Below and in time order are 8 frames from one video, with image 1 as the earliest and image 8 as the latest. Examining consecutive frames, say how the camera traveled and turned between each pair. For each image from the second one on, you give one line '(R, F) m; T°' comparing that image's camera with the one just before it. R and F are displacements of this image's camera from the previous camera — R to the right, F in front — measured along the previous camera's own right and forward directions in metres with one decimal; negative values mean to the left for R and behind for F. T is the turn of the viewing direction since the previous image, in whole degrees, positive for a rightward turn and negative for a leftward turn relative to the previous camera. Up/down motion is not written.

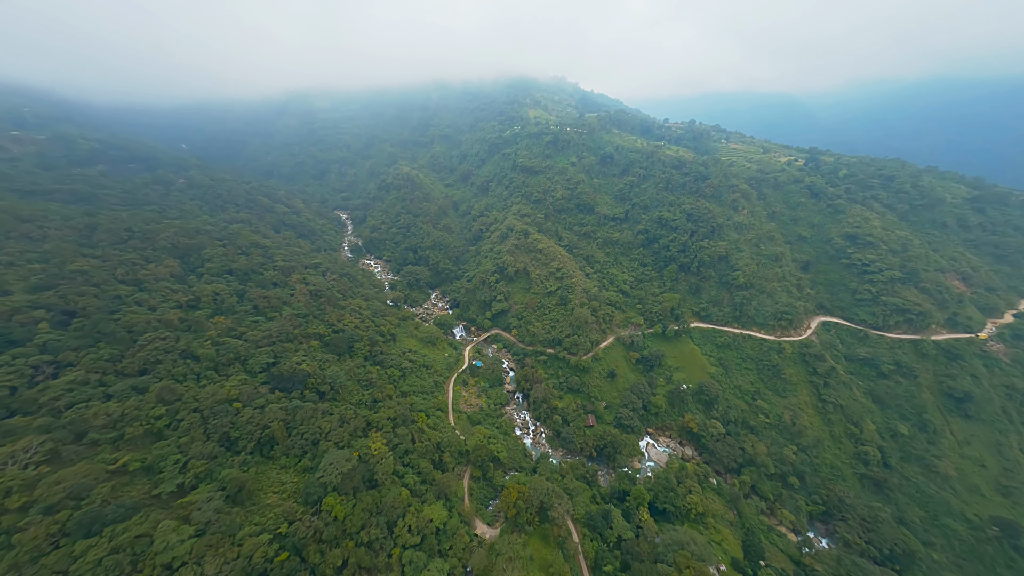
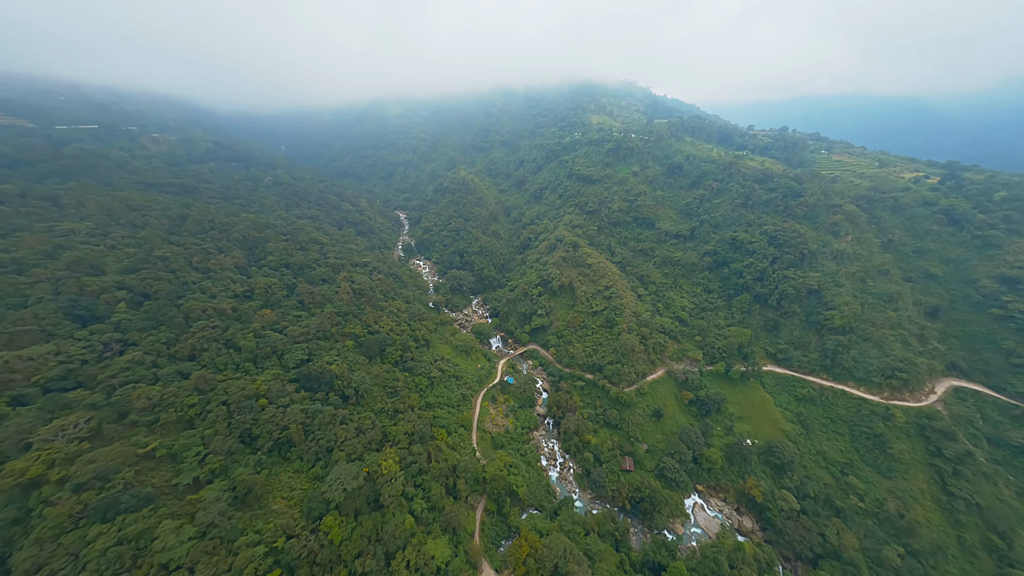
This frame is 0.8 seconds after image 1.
(+1.0, +3.0) m; -9°
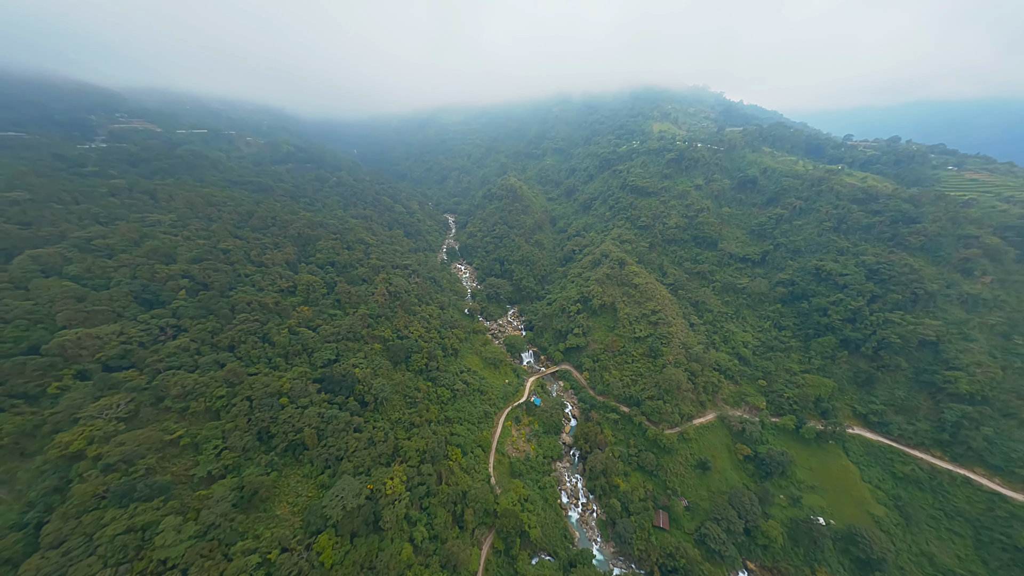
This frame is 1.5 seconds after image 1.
(+1.1, +2.5) m; -8°
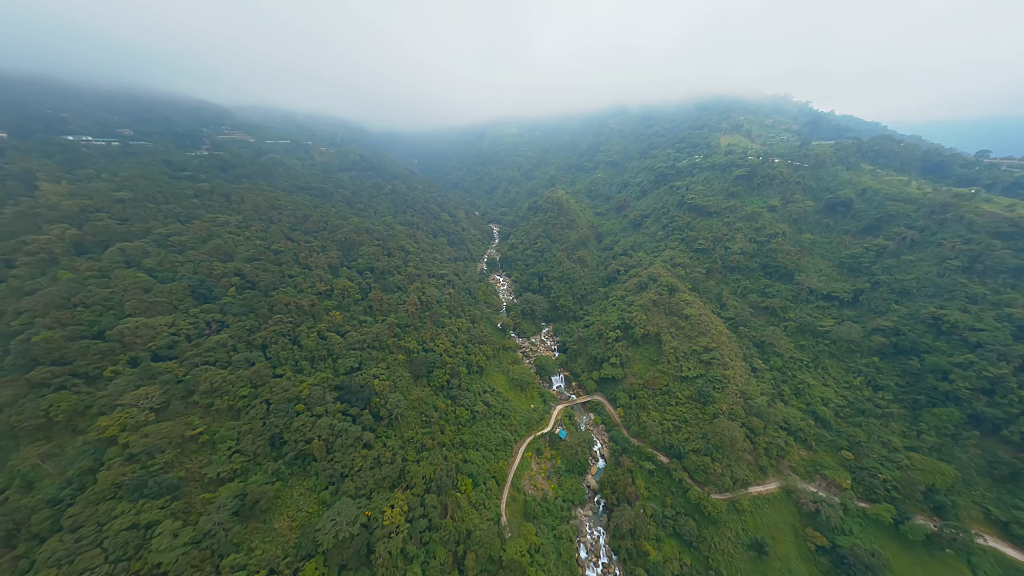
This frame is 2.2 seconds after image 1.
(+1.3, +2.5) m; -8°
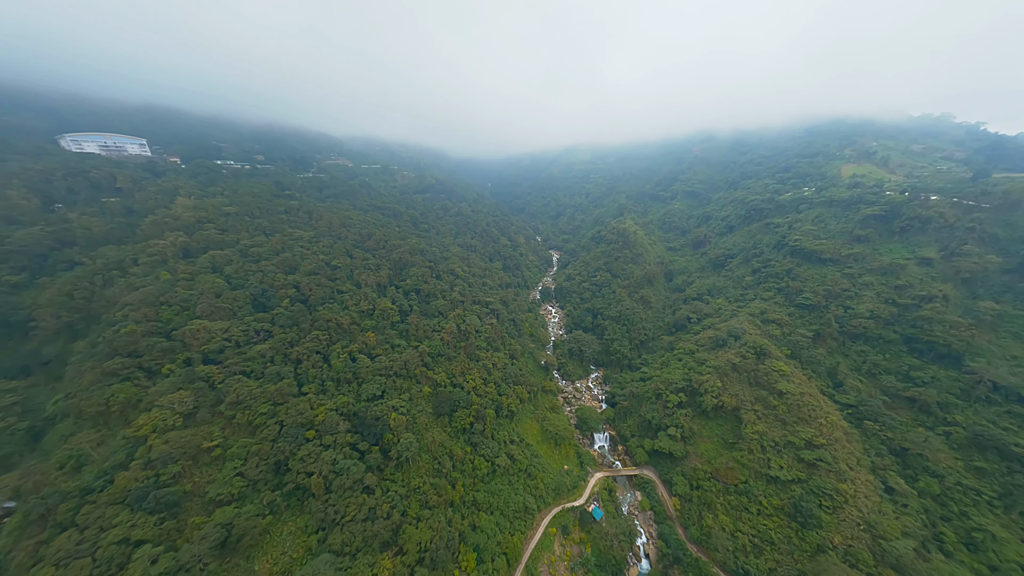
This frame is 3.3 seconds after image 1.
(+2.1, +3.9) m; -12°
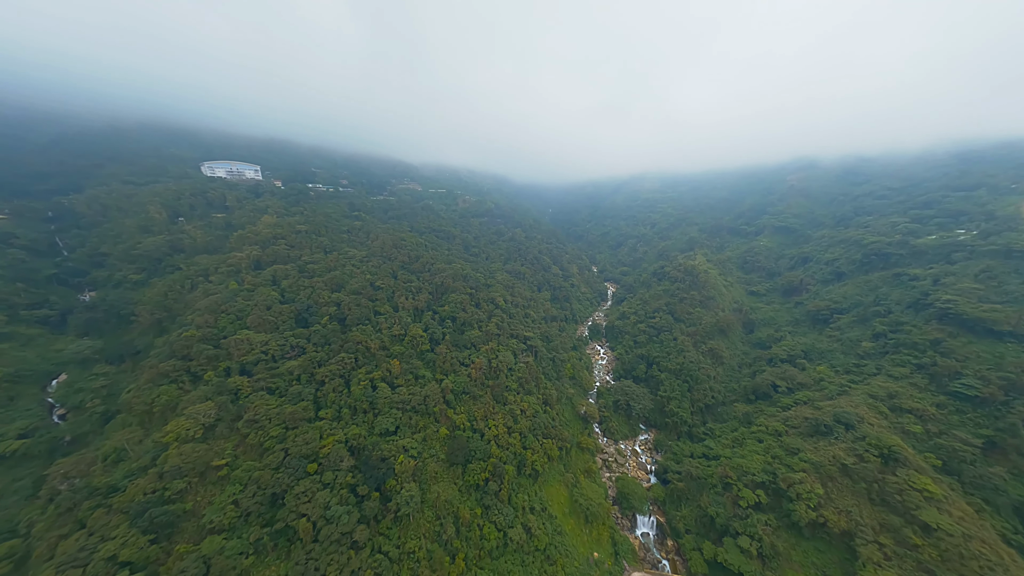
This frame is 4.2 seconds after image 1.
(+2.0, +3.6) m; -11°
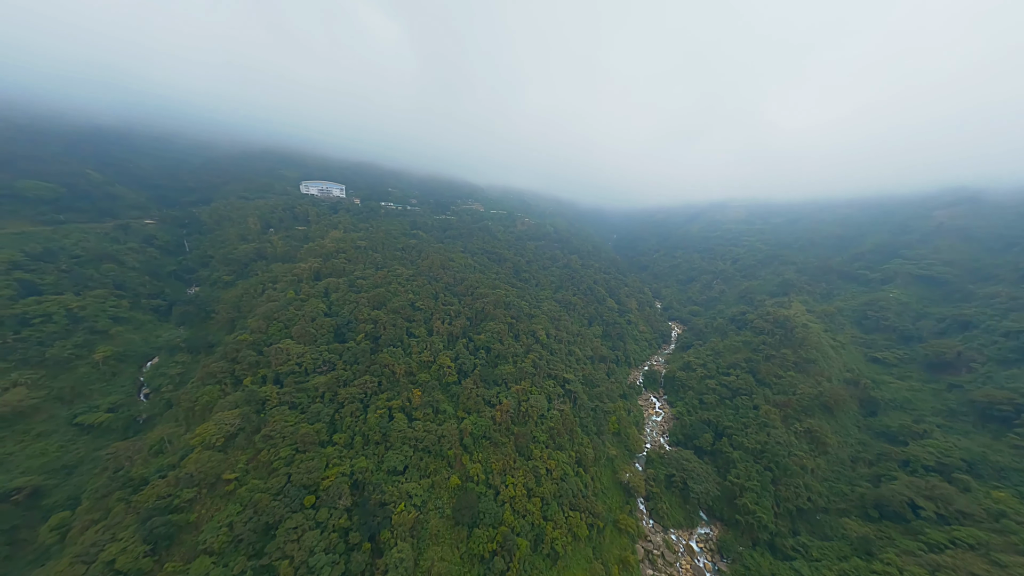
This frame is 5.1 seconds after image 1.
(+2.0, +3.5) m; -11°
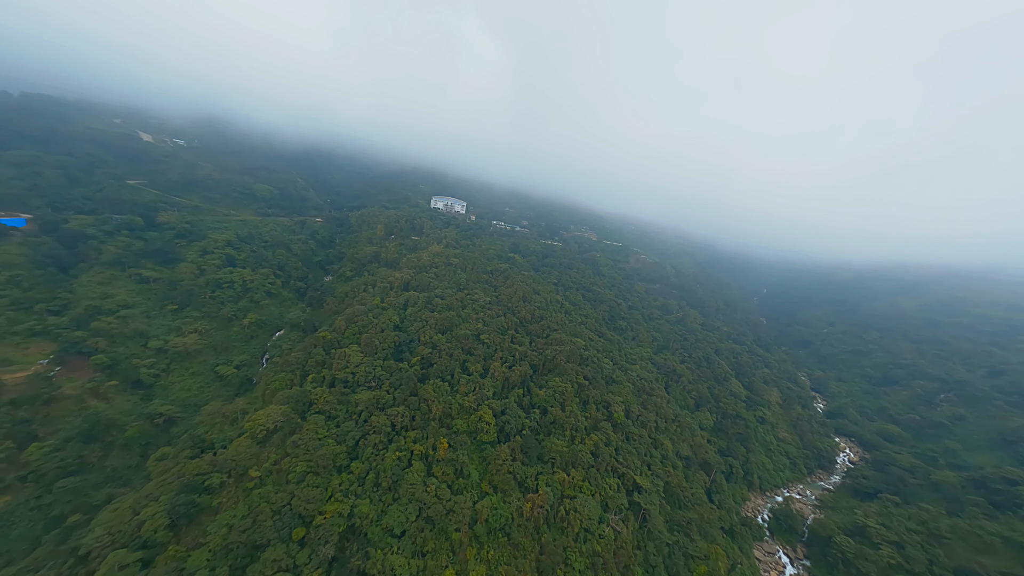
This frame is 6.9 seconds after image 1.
(+3.0, +6.3) m; -21°
